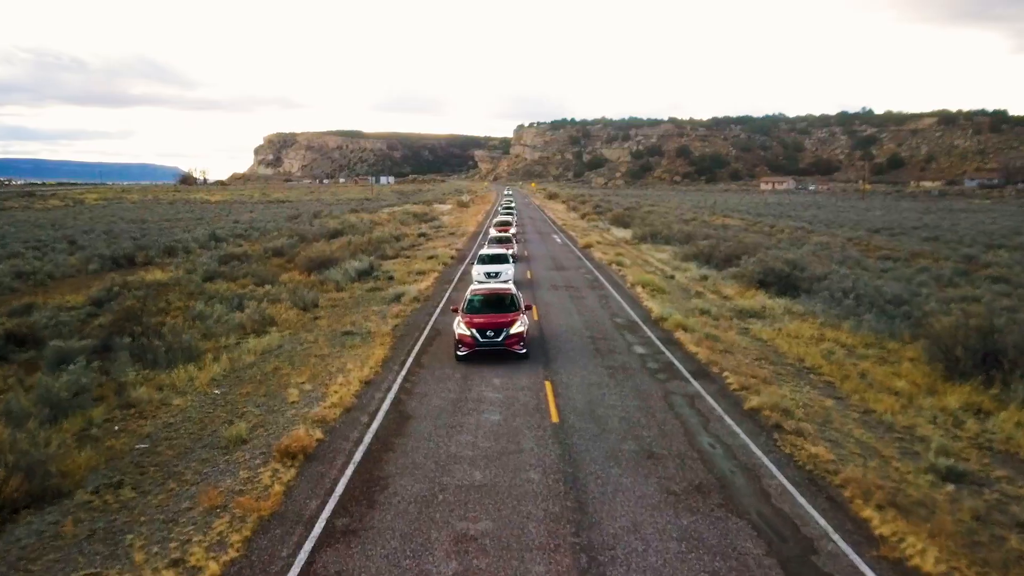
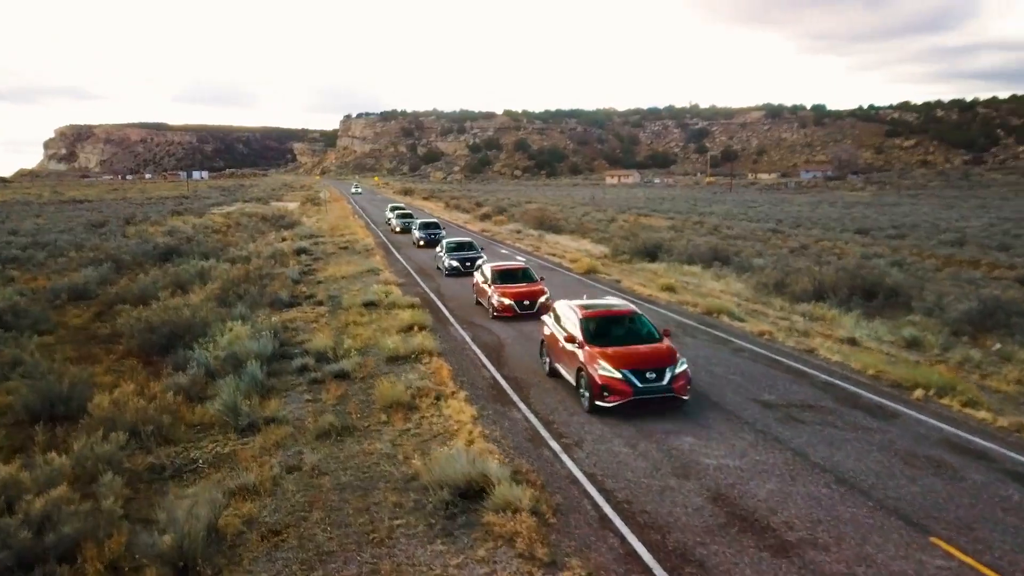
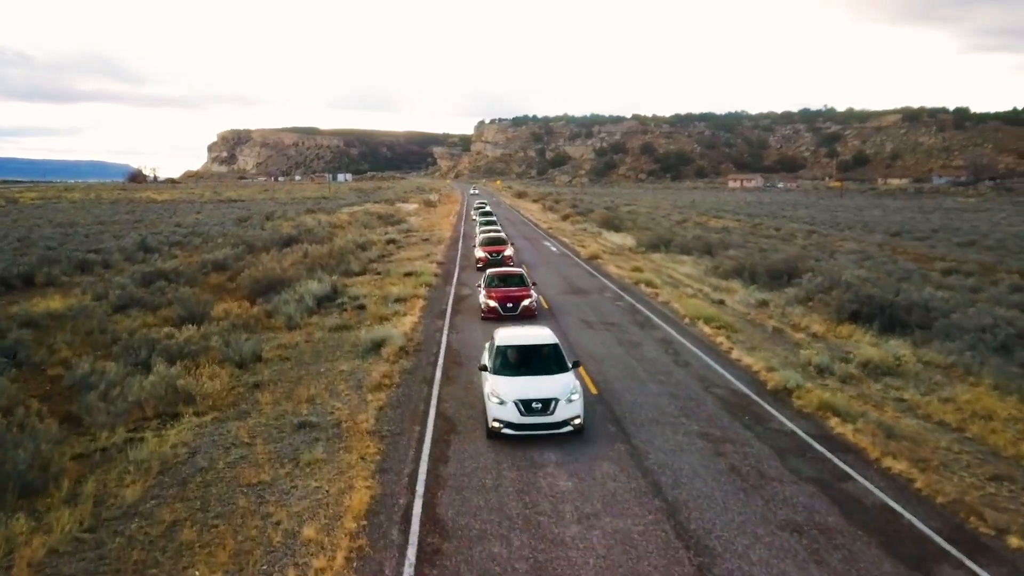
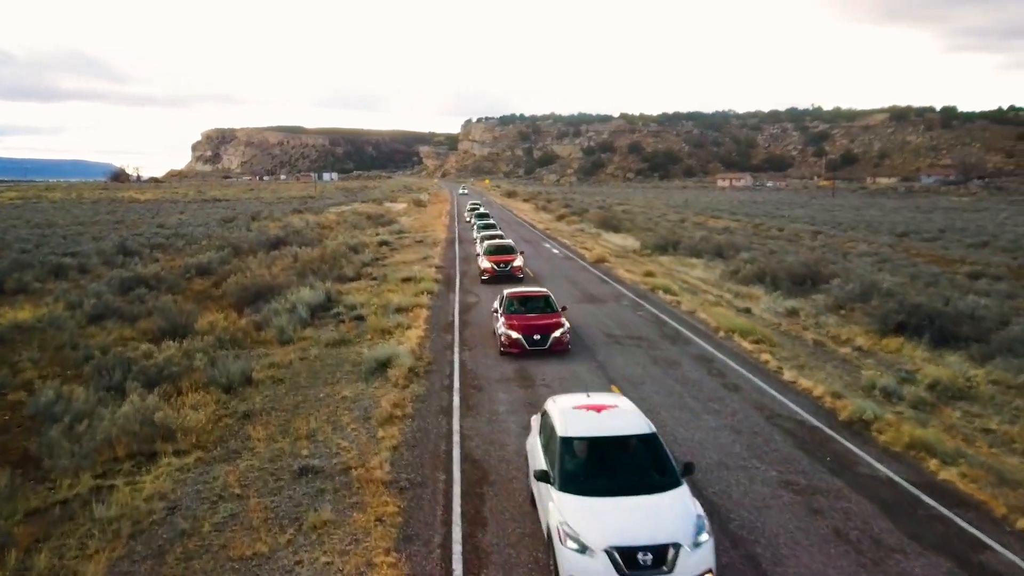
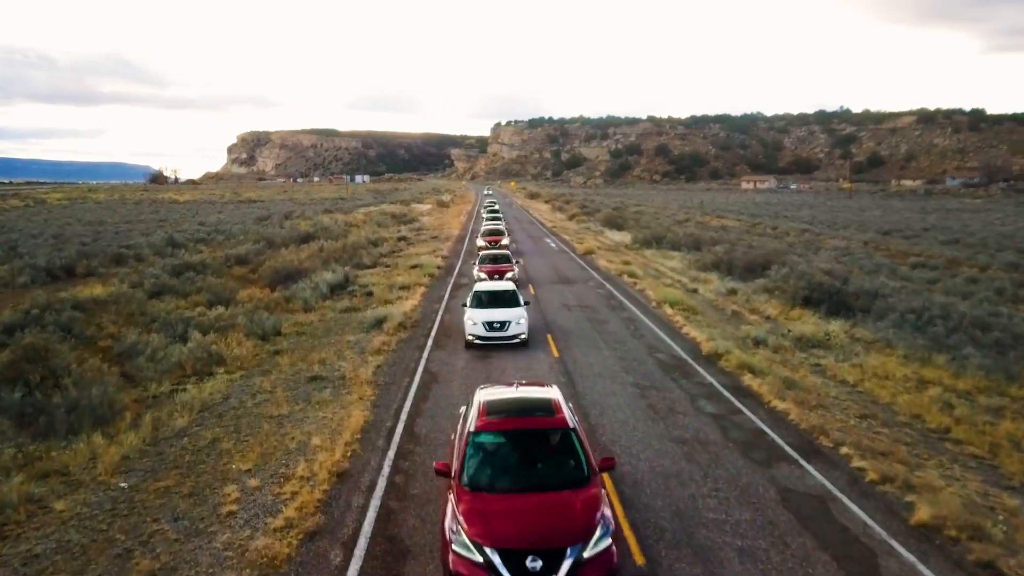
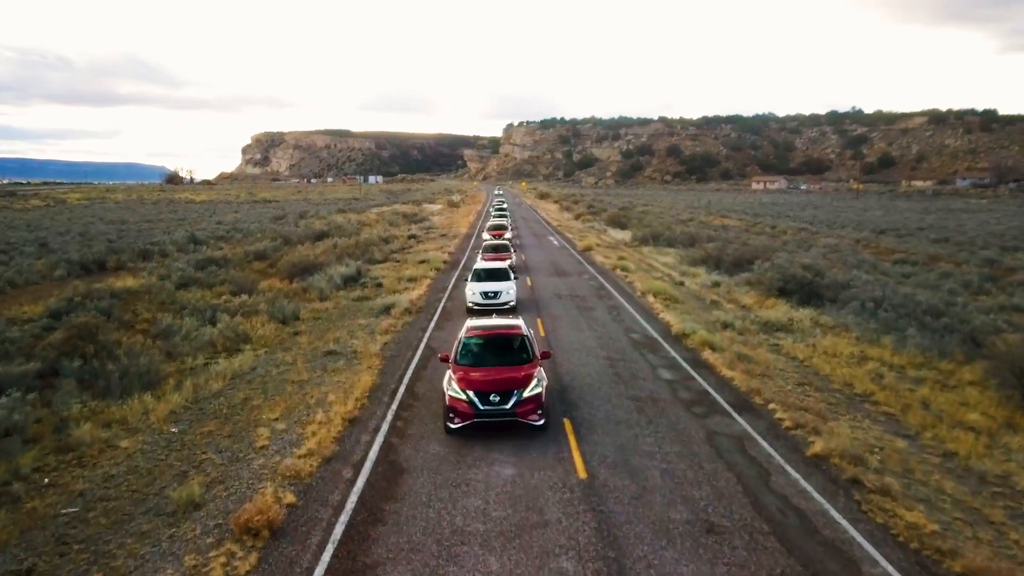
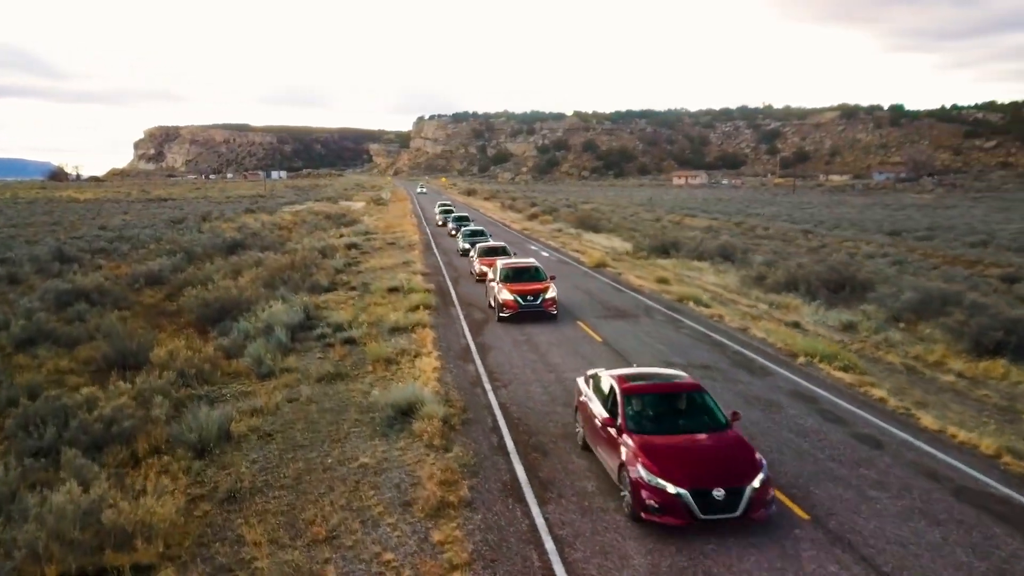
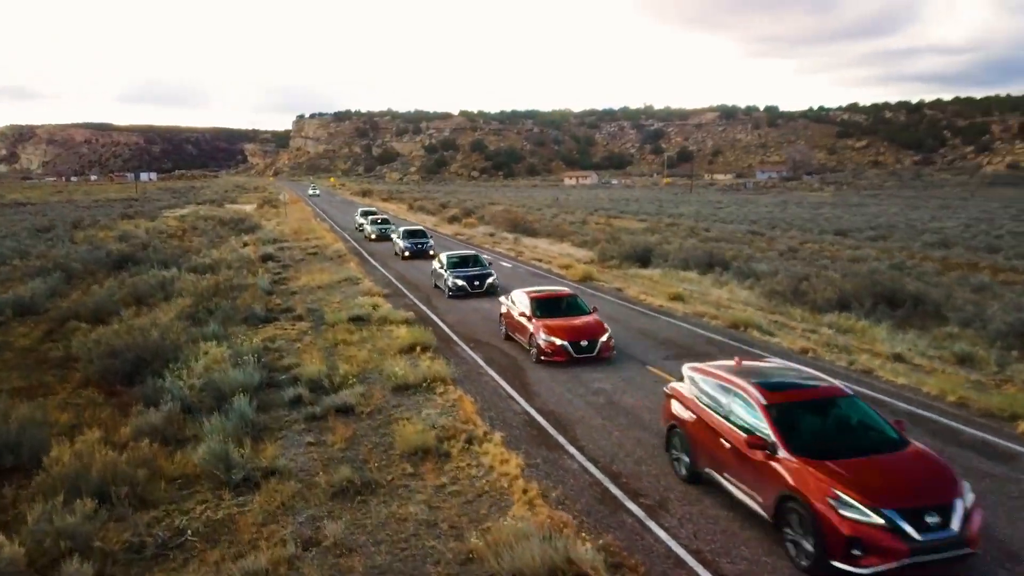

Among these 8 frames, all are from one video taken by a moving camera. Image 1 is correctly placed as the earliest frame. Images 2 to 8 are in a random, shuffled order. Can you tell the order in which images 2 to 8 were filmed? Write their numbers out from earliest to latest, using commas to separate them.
6, 5, 3, 4, 7, 2, 8
